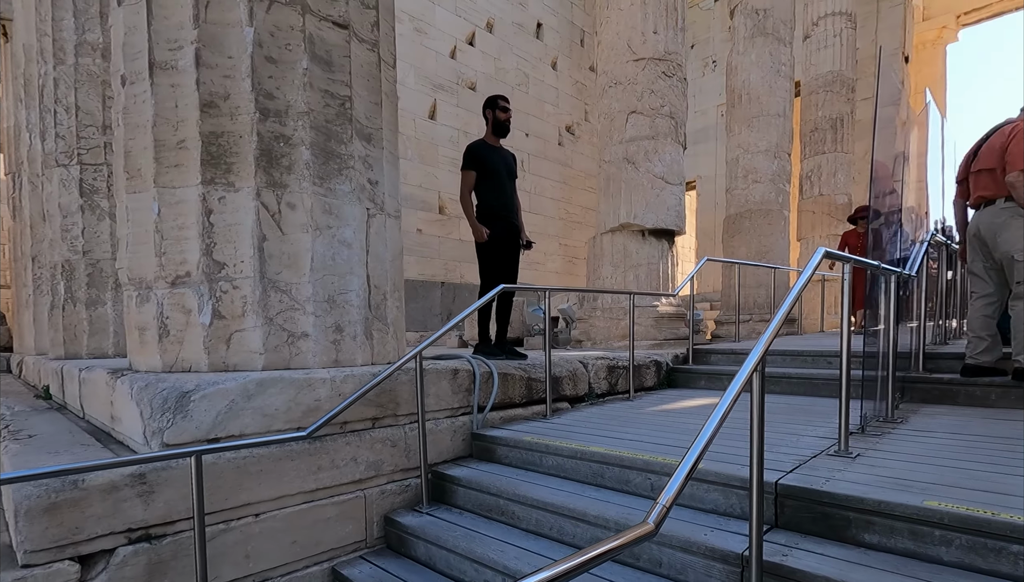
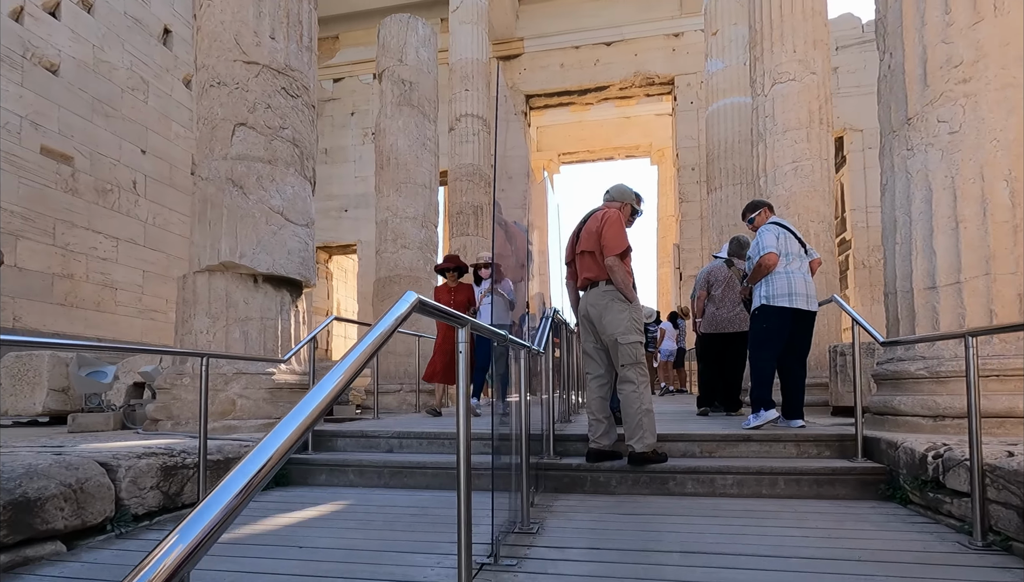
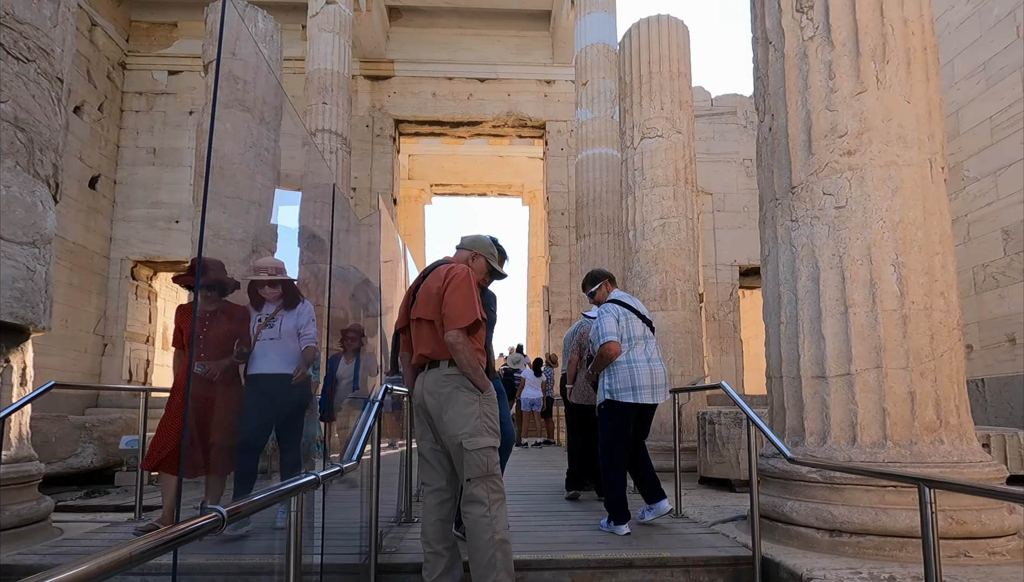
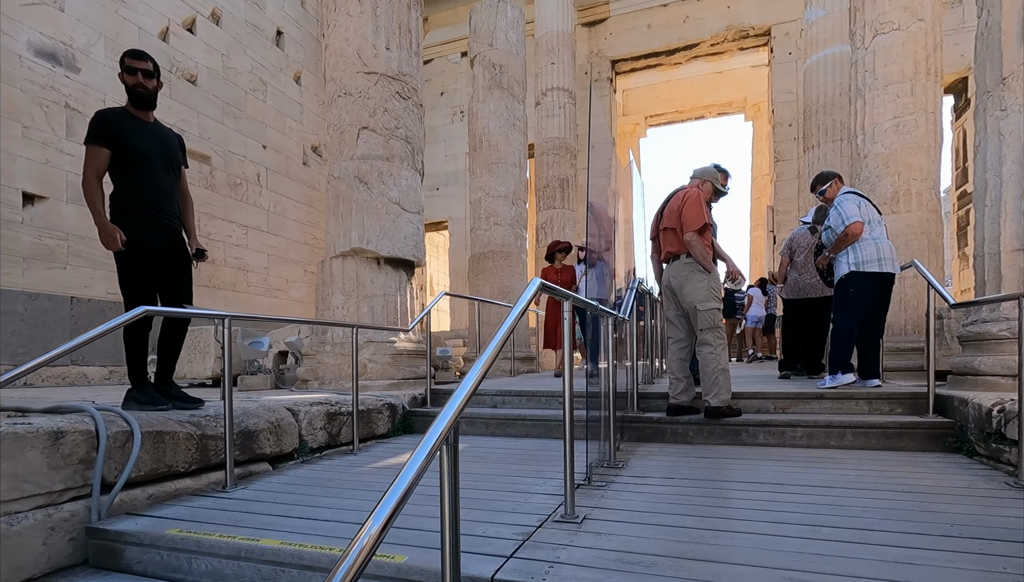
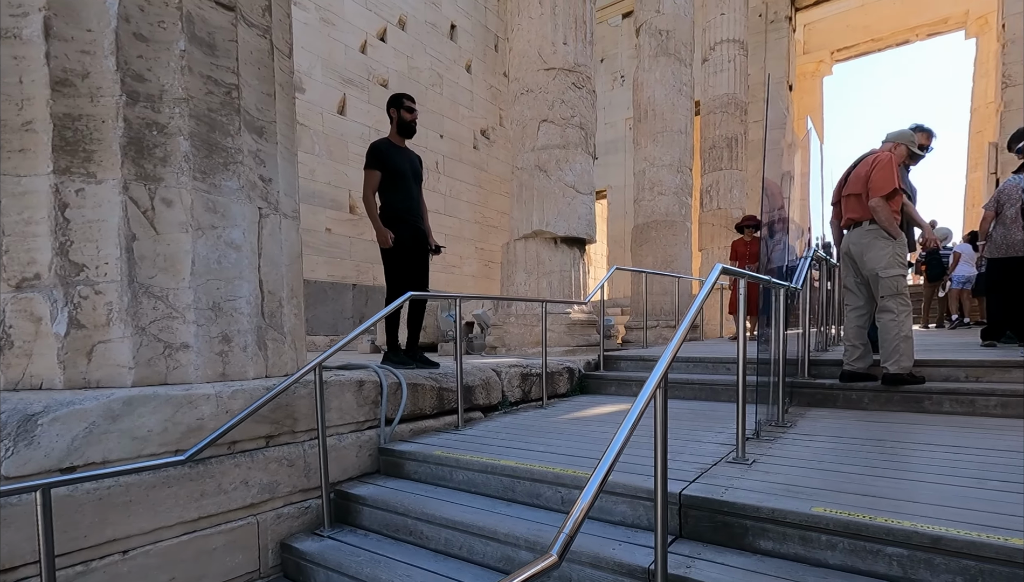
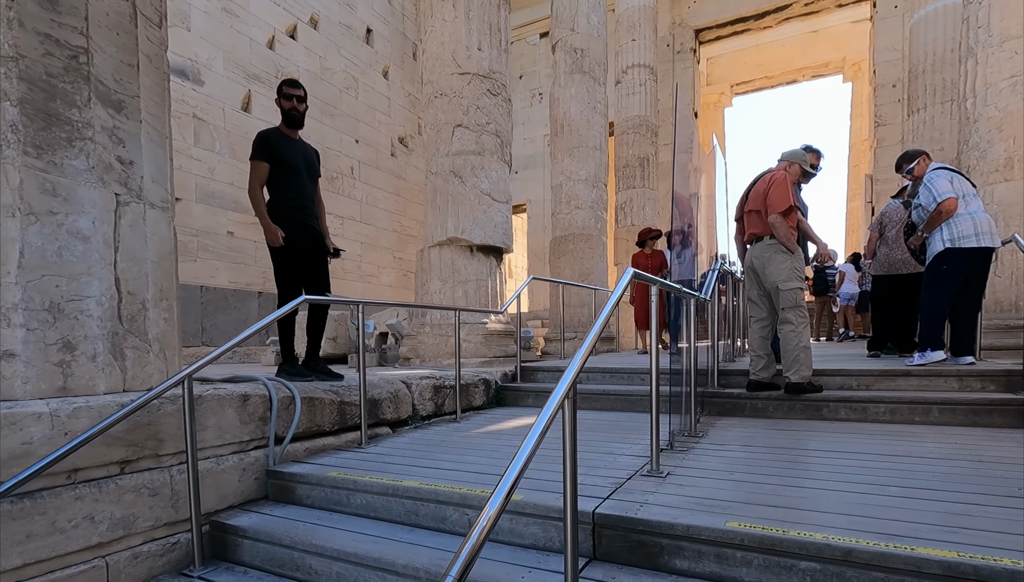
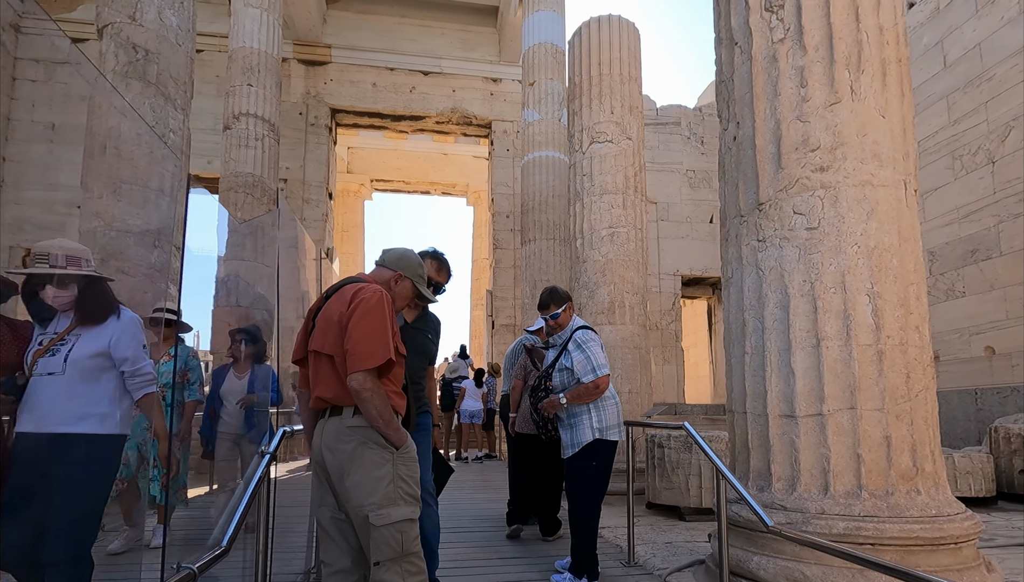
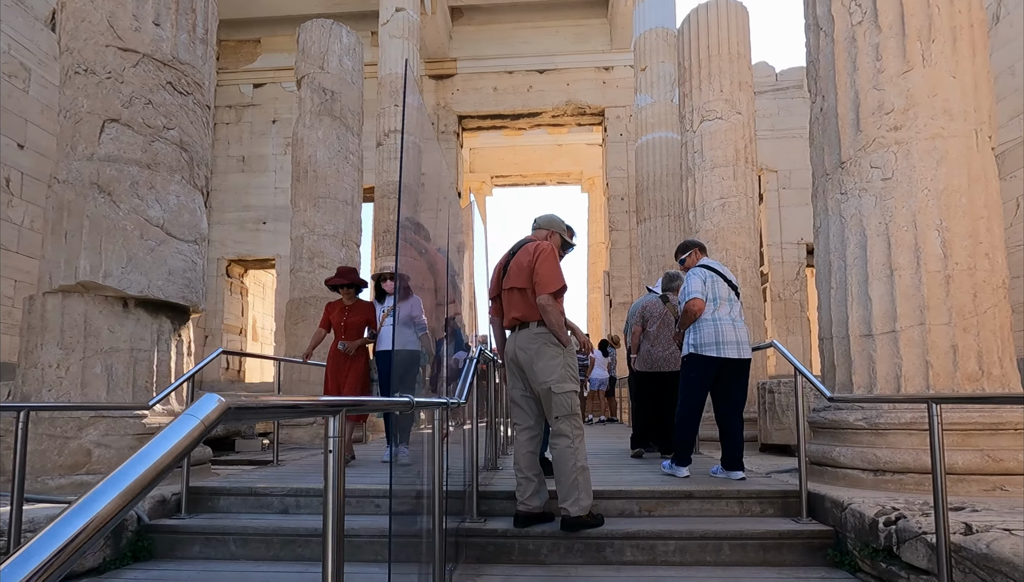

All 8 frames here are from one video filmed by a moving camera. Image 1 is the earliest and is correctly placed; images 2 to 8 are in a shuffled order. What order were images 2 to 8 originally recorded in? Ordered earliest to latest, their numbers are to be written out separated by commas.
5, 6, 4, 2, 8, 3, 7
